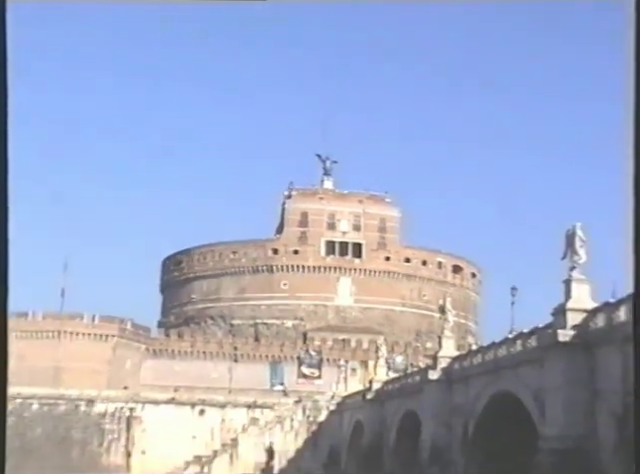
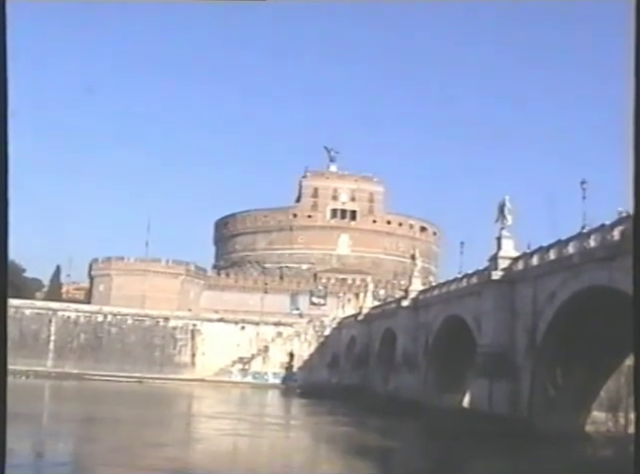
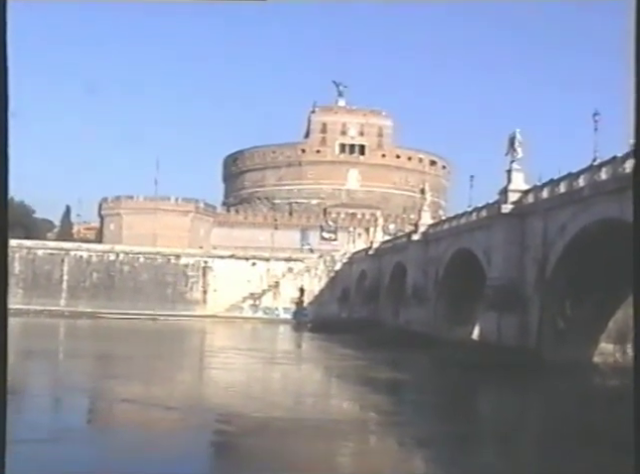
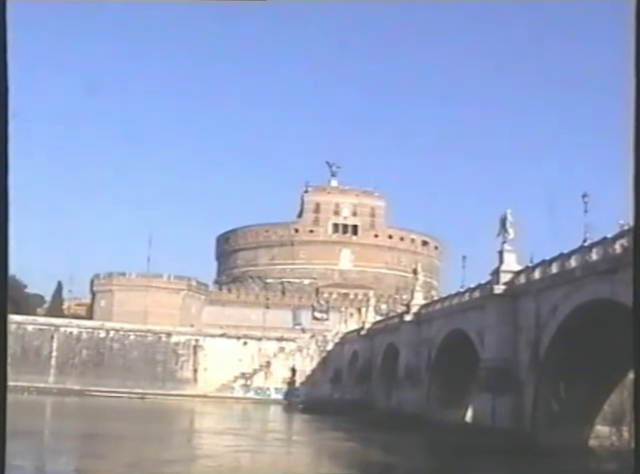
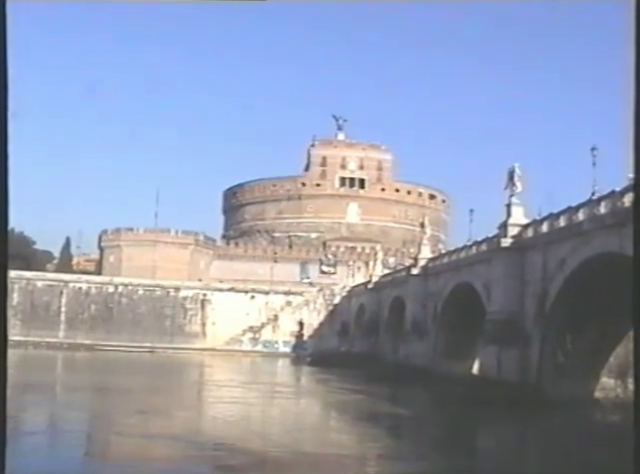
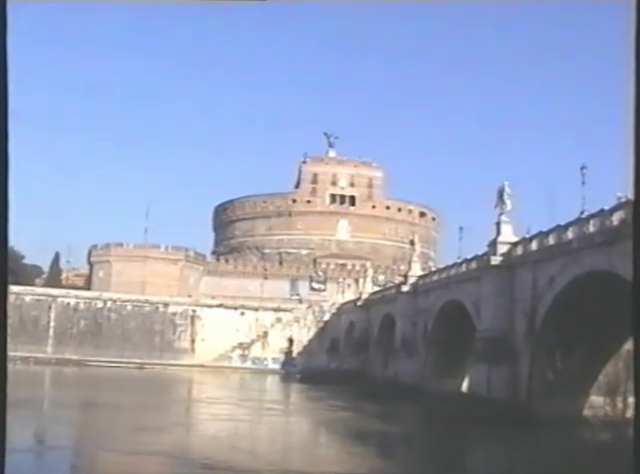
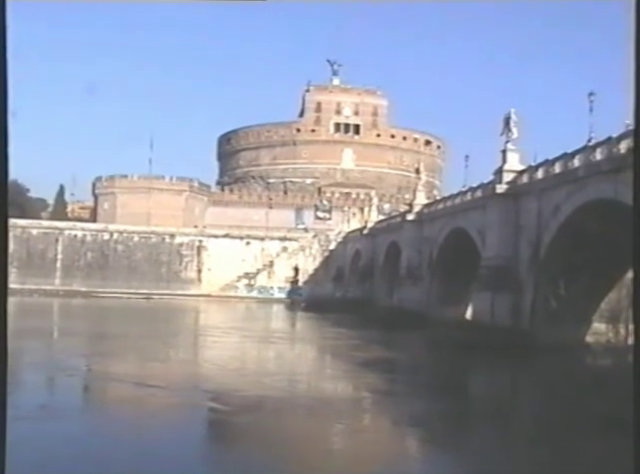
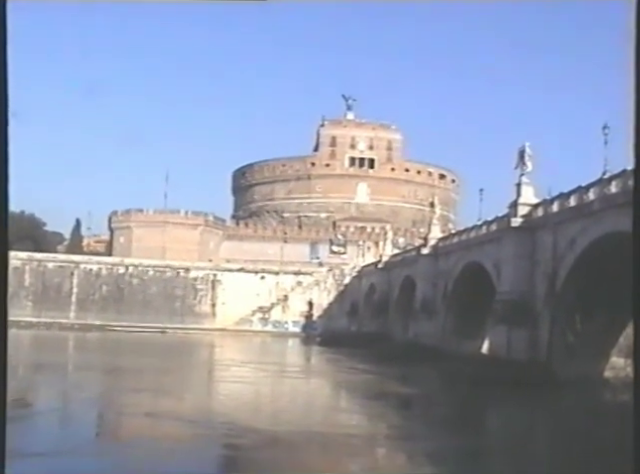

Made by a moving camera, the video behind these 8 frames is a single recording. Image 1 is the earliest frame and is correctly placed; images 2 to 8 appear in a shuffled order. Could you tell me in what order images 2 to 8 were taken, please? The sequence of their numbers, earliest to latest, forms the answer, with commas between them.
4, 2, 6, 5, 8, 3, 7
